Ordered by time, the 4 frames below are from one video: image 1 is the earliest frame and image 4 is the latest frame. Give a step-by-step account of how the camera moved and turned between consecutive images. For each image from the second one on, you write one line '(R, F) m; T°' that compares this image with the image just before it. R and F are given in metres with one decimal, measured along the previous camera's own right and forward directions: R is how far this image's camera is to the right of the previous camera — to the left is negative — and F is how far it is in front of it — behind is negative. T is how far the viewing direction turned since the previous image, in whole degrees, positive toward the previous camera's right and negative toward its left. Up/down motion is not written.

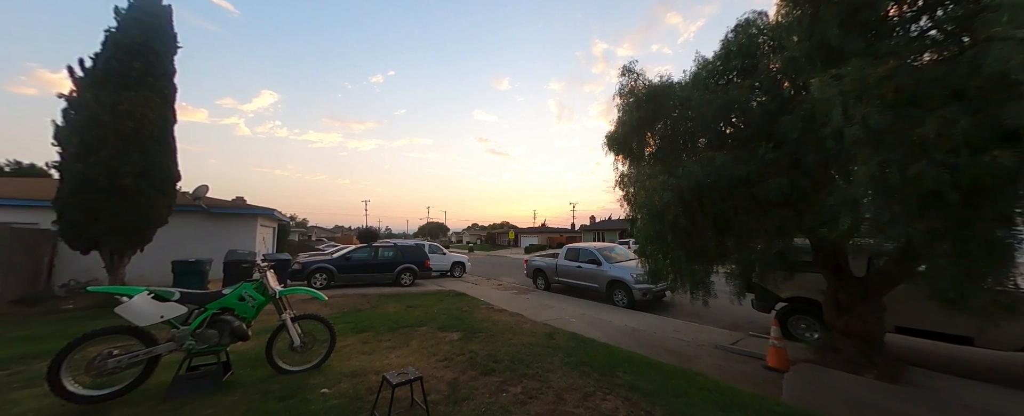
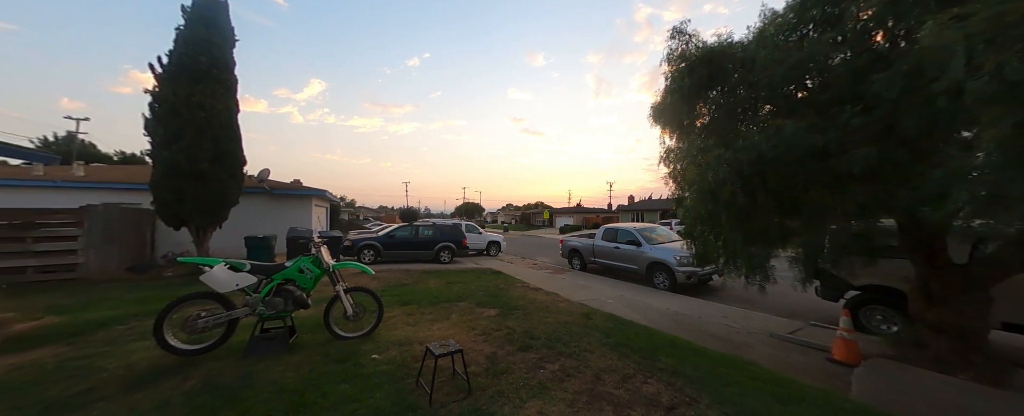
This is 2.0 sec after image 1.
(0.0, +0.1) m; -7°
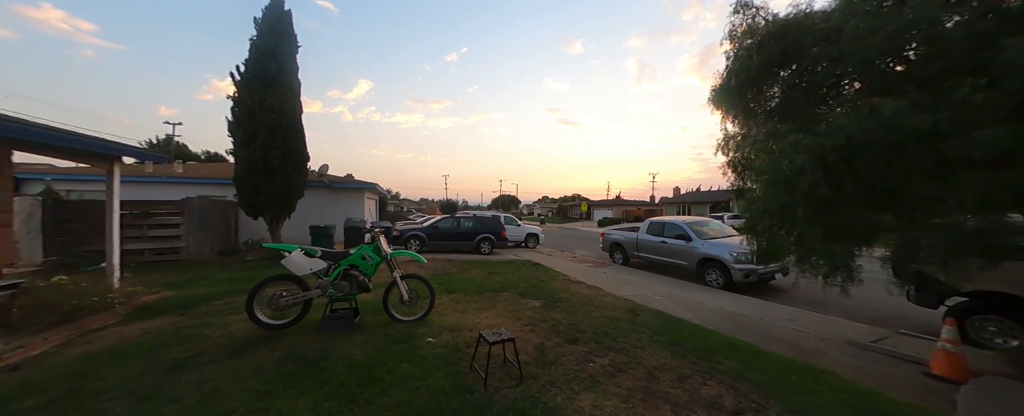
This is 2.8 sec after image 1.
(-0.1, 0.0) m; -7°
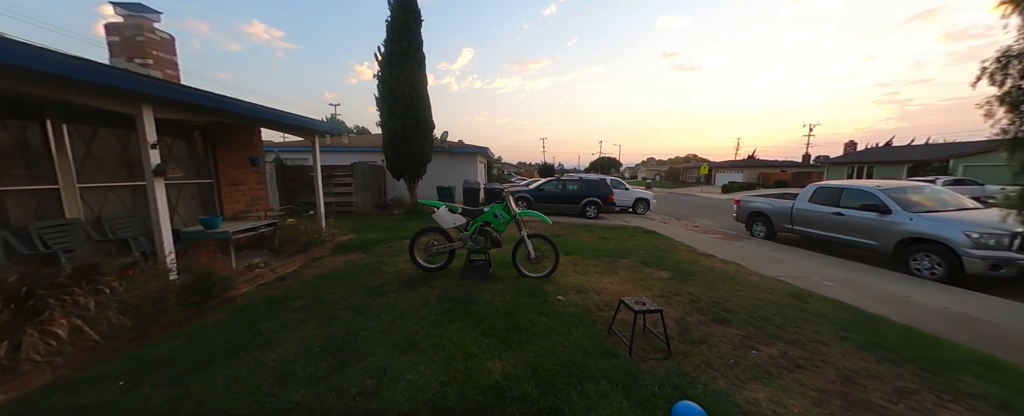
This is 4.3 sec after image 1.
(-0.4, +0.1) m; -19°
